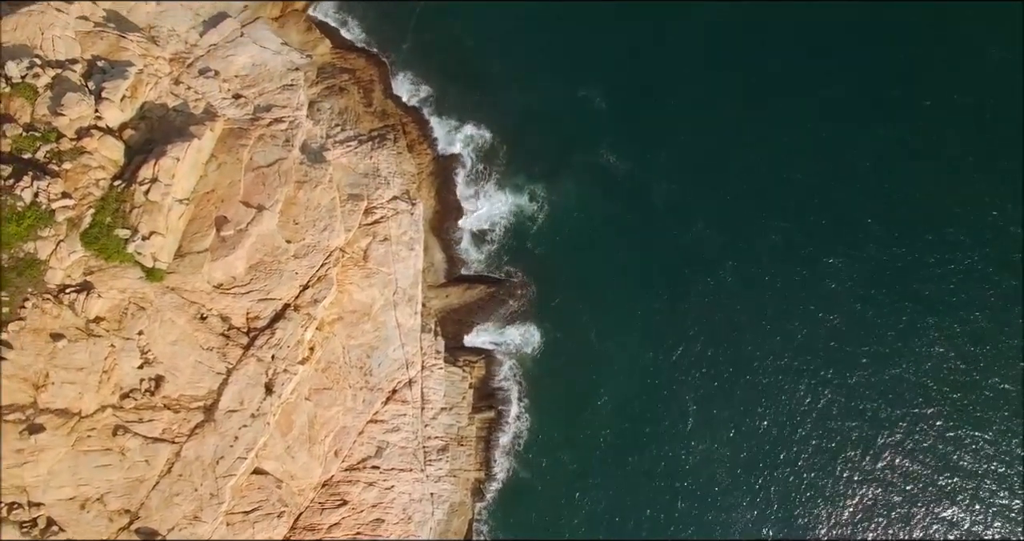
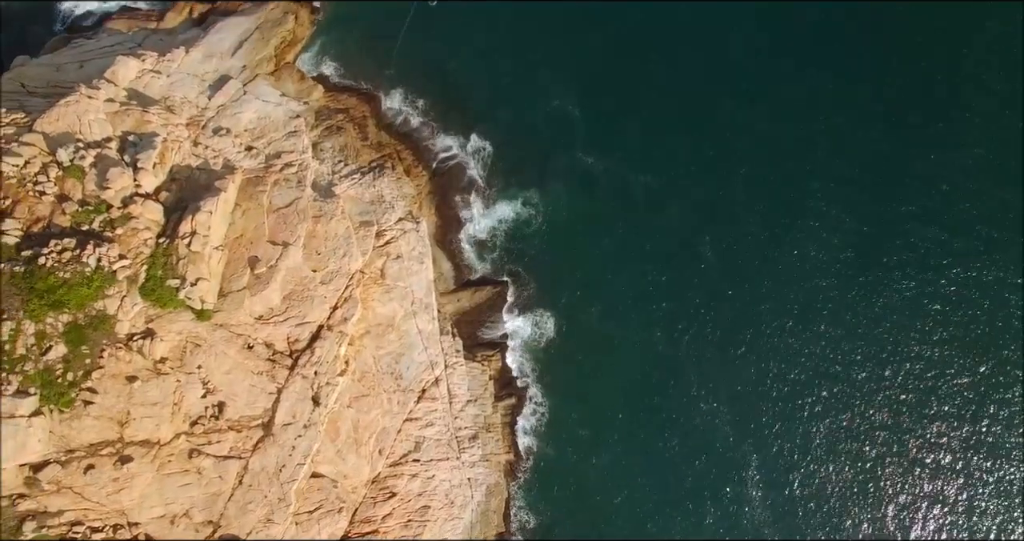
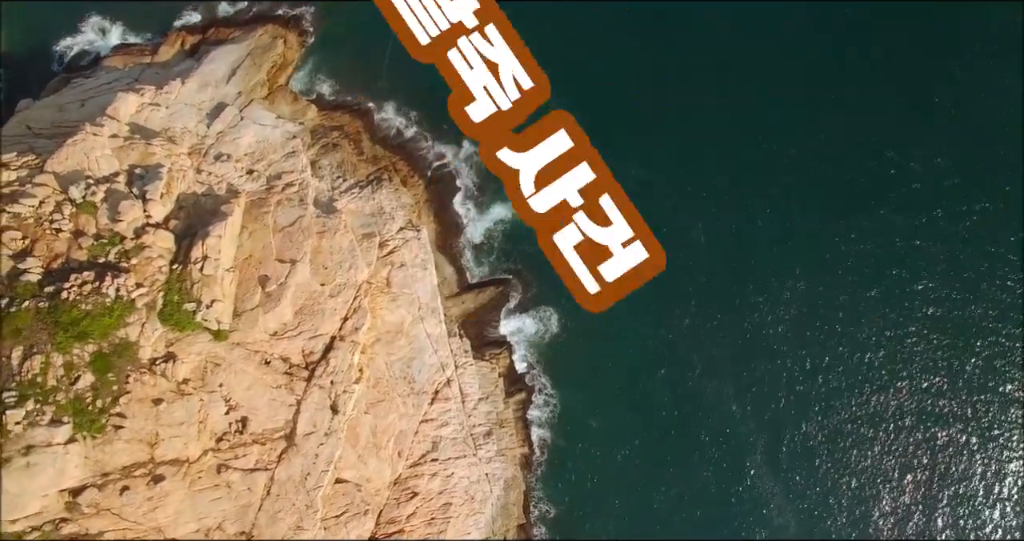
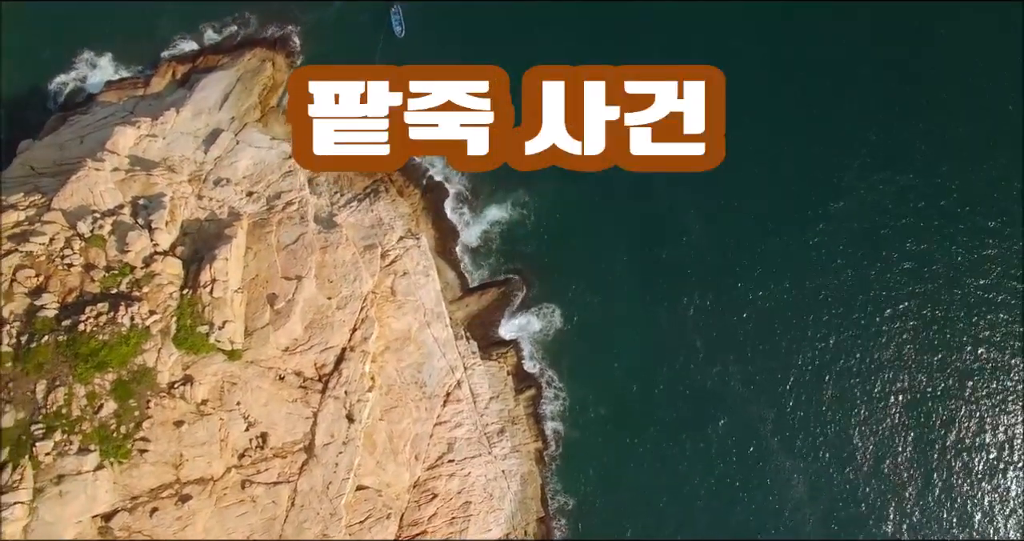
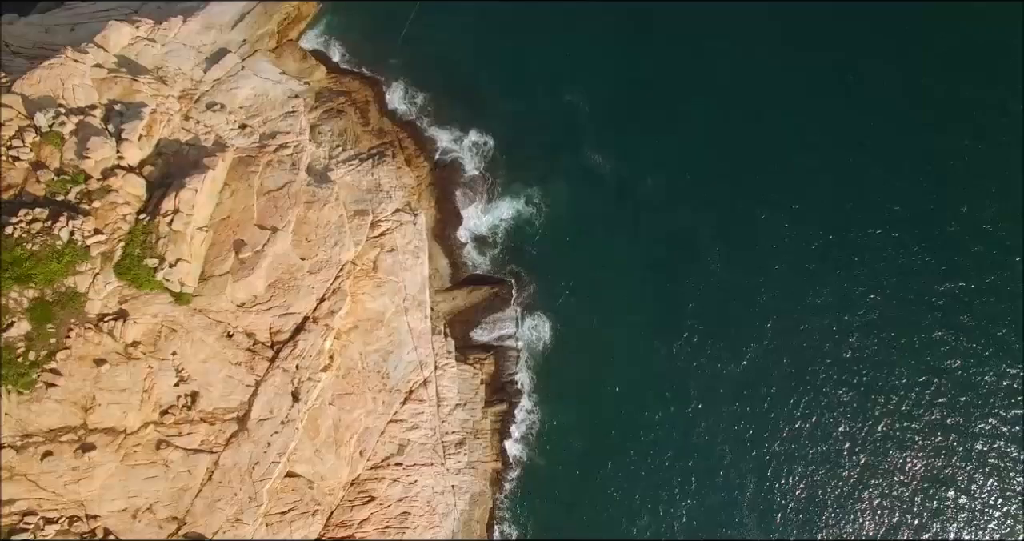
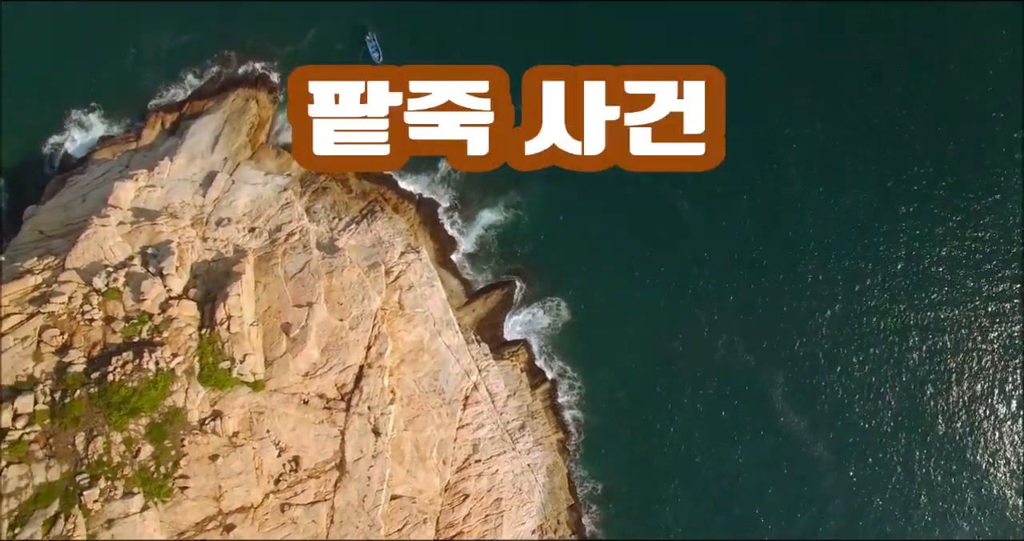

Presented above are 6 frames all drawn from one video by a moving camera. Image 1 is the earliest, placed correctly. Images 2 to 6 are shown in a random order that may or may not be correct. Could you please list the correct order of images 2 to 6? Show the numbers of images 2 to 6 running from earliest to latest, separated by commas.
5, 2, 3, 4, 6
